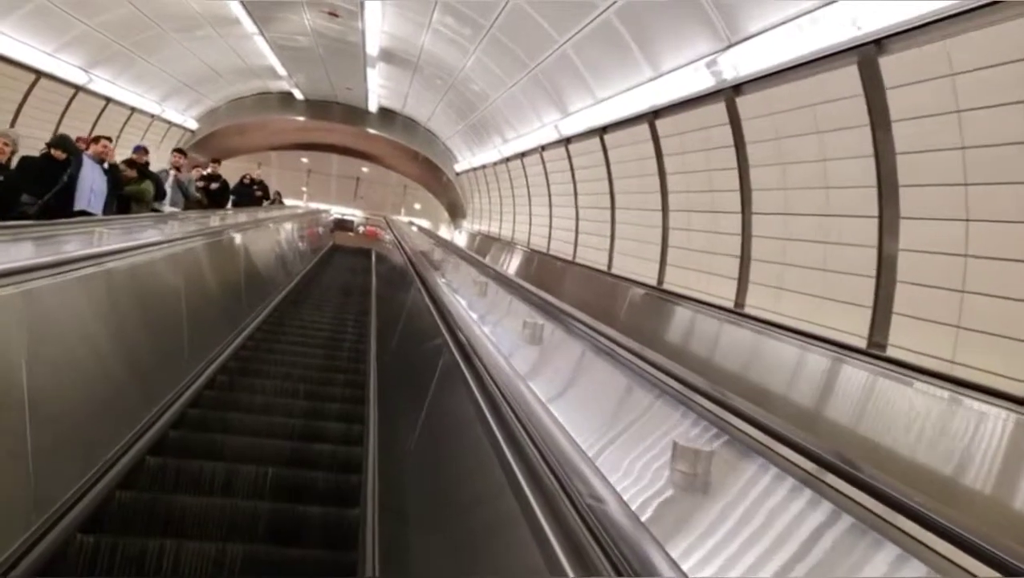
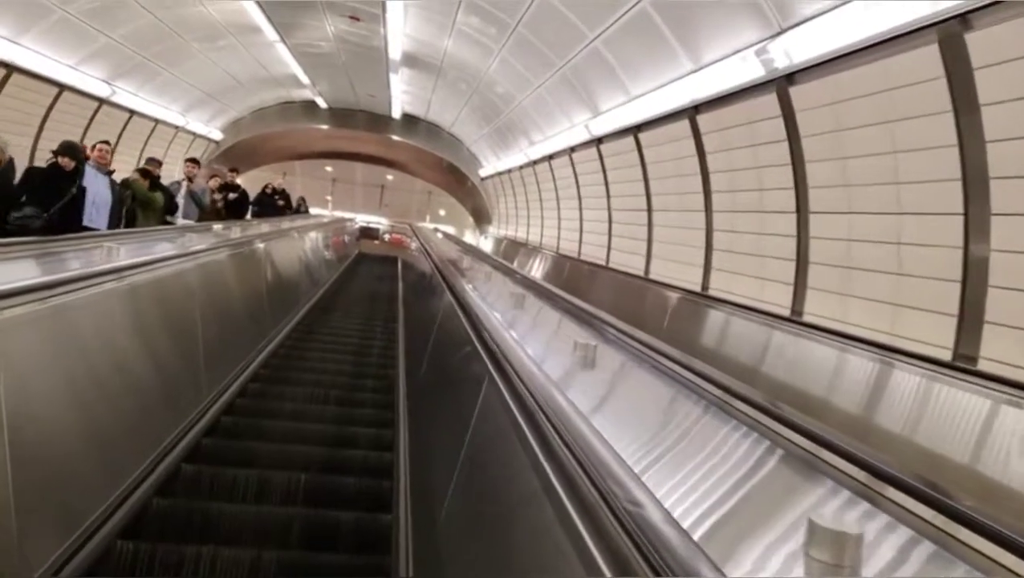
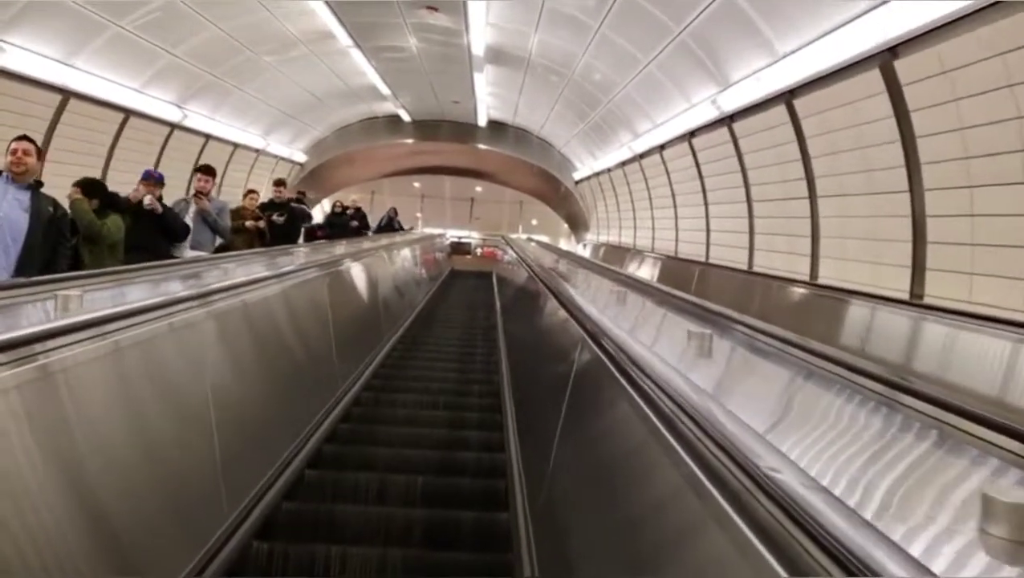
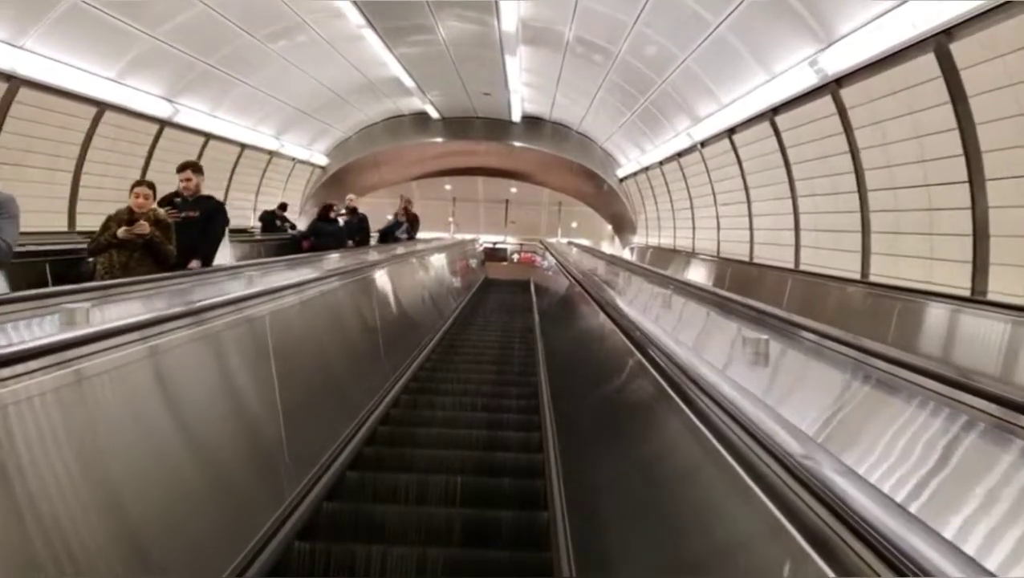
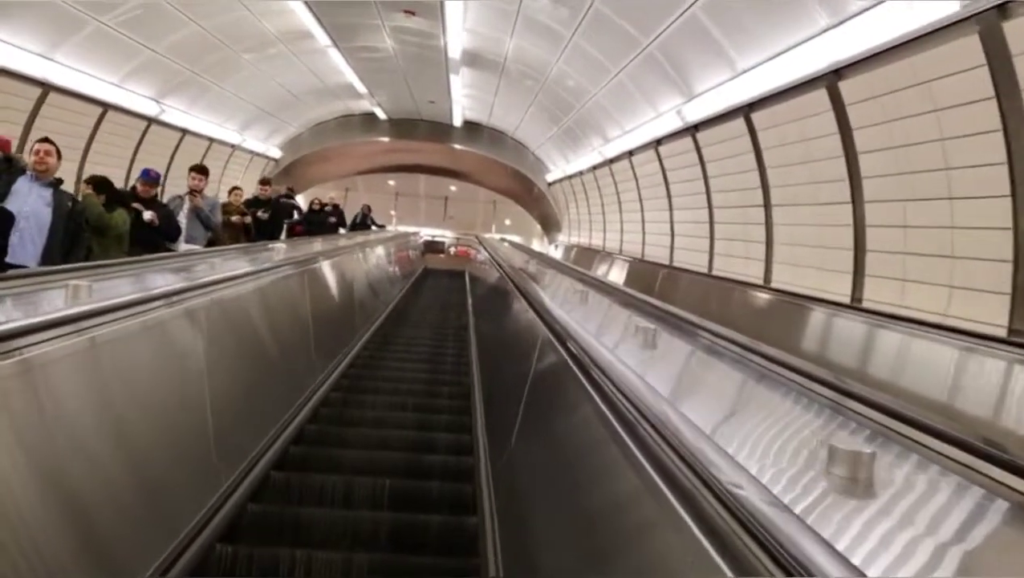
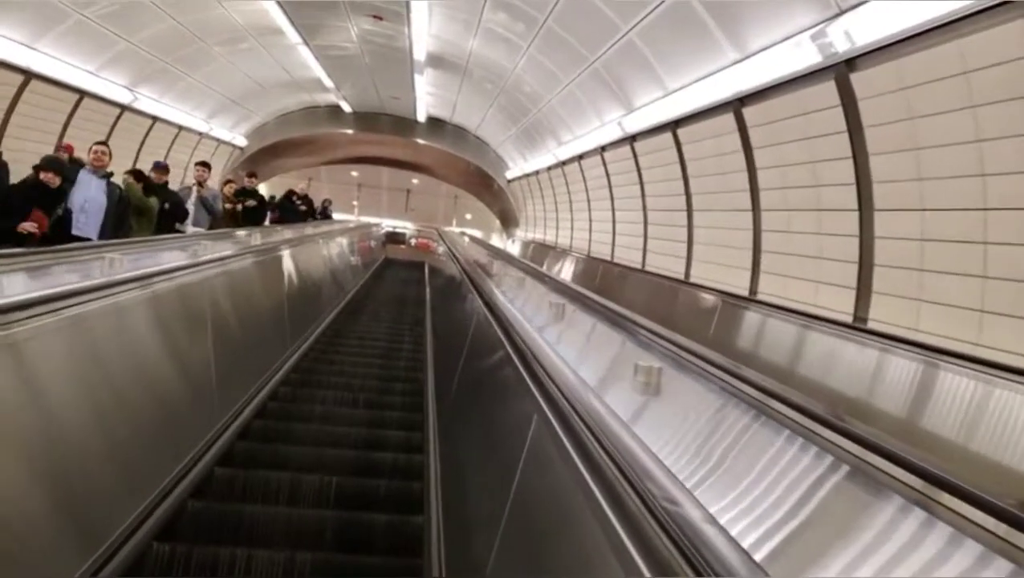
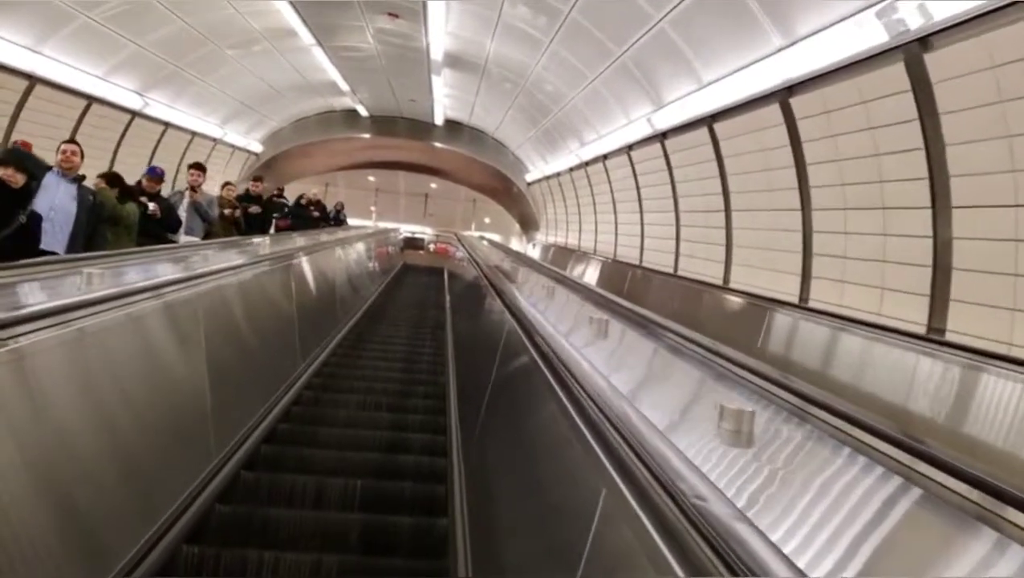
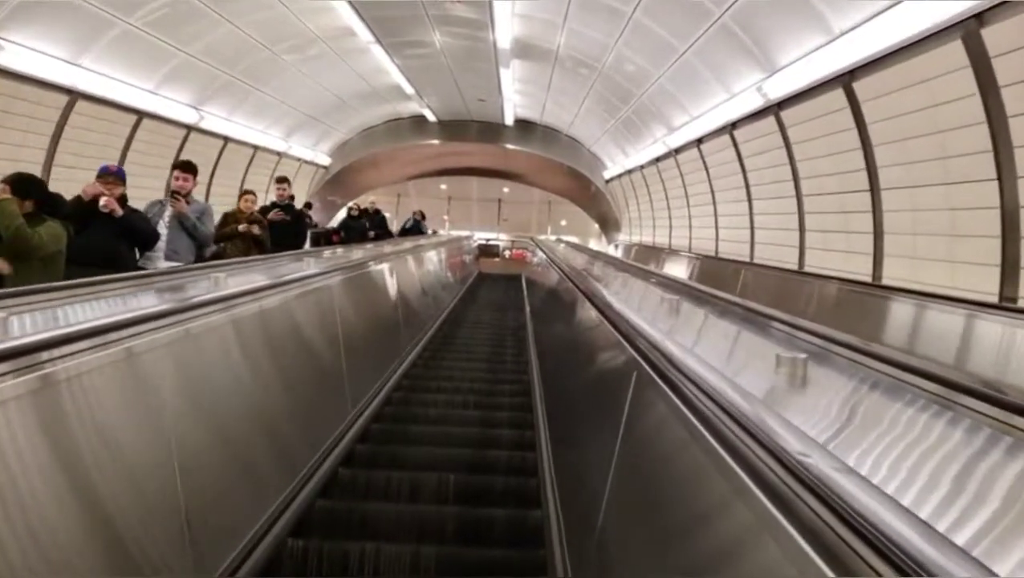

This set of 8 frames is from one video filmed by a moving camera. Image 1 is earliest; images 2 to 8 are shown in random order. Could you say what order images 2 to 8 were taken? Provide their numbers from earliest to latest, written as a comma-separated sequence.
2, 6, 7, 5, 3, 8, 4
